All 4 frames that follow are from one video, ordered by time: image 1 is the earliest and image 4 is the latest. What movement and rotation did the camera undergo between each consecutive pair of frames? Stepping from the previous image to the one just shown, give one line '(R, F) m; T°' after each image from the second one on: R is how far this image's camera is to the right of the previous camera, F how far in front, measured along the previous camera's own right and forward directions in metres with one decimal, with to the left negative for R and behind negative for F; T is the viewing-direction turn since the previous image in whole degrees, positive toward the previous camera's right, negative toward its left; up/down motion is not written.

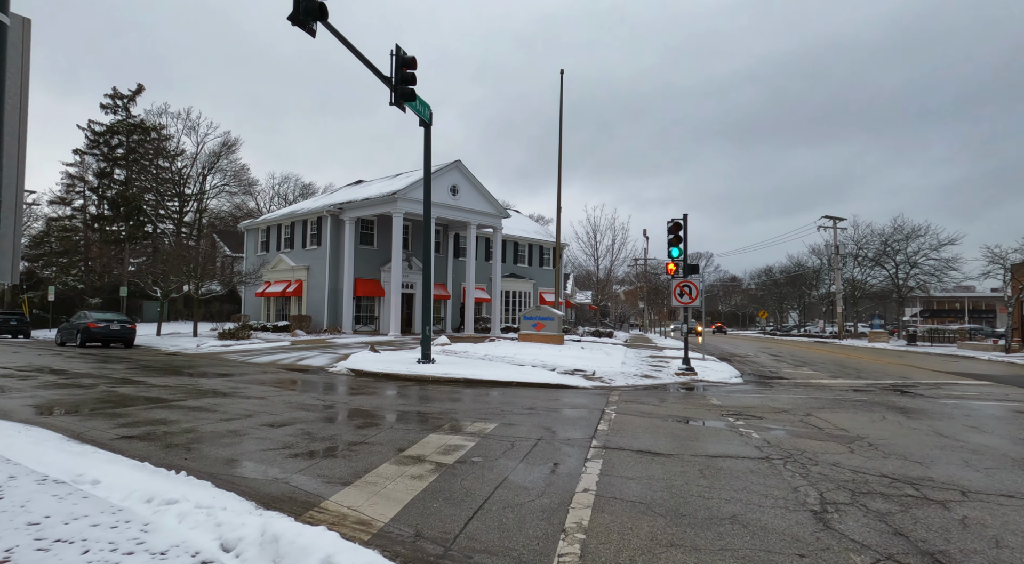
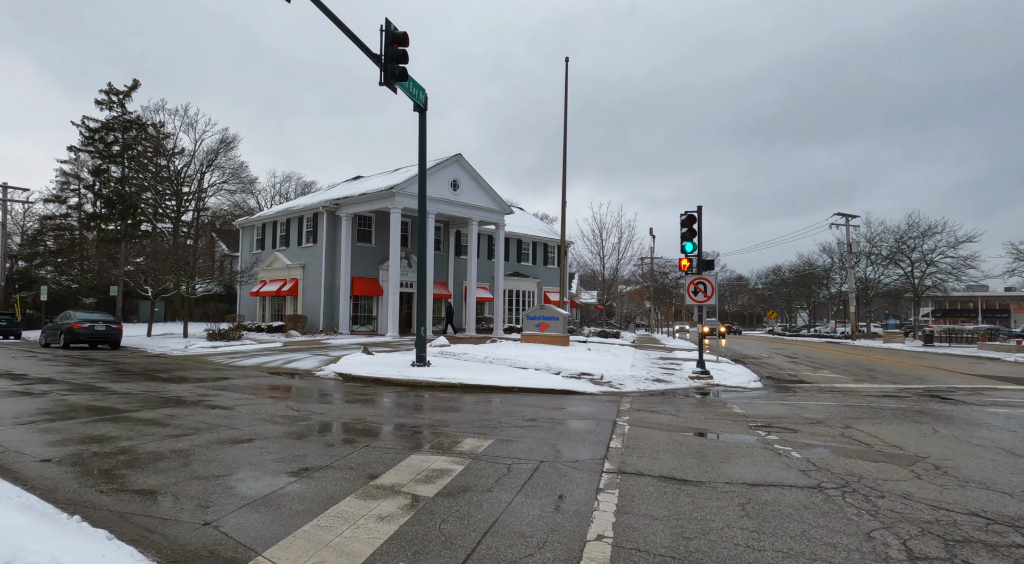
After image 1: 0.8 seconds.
(+0.1, +1.1) m; 0°
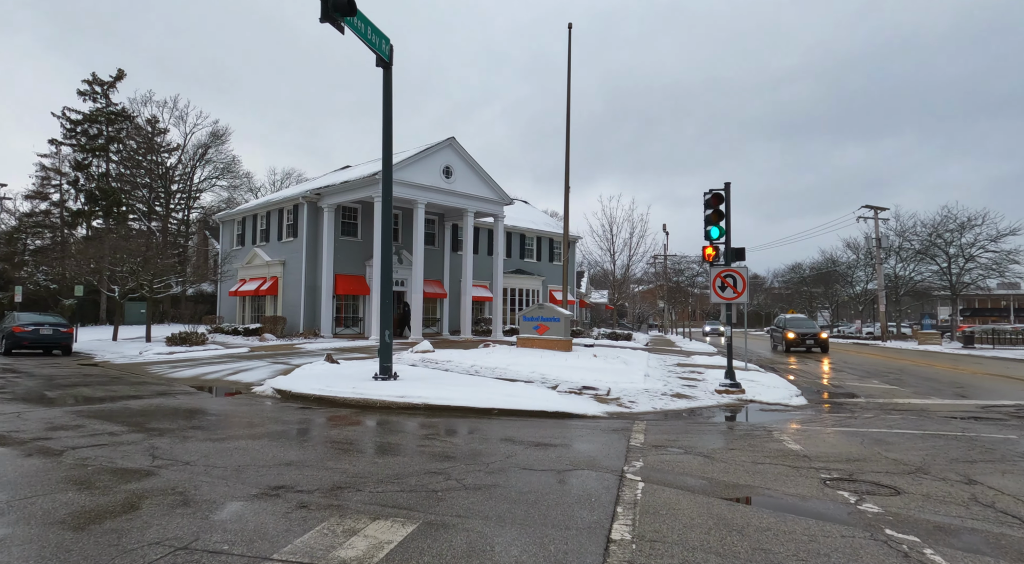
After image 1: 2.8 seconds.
(+0.5, +2.8) m; -1°
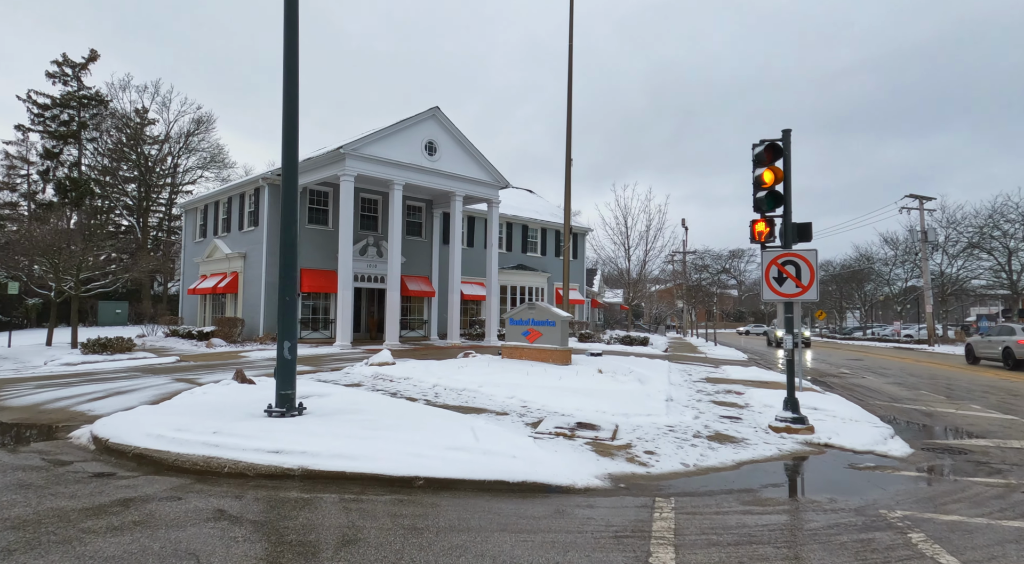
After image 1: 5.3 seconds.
(+0.7, +3.9) m; -1°
